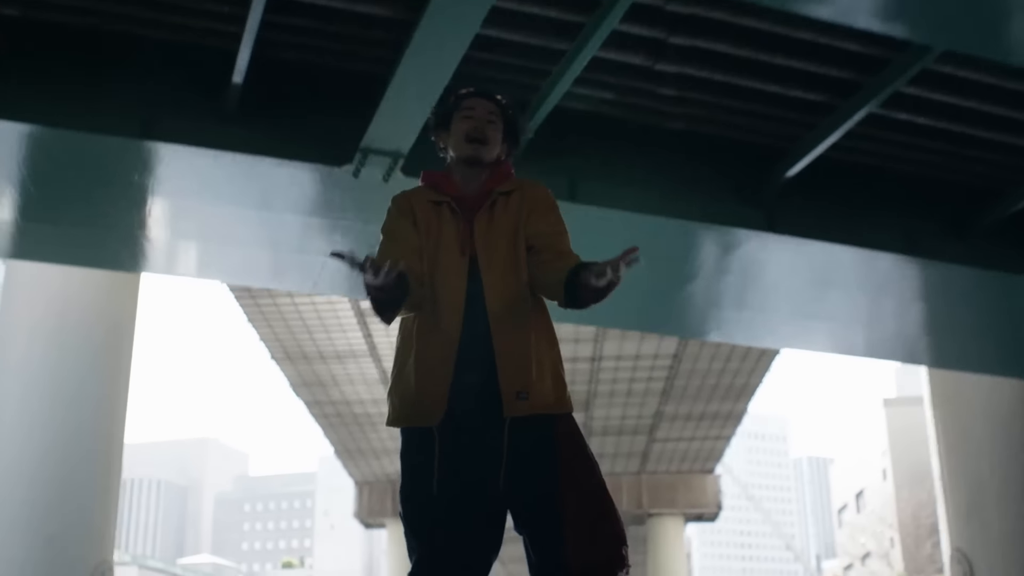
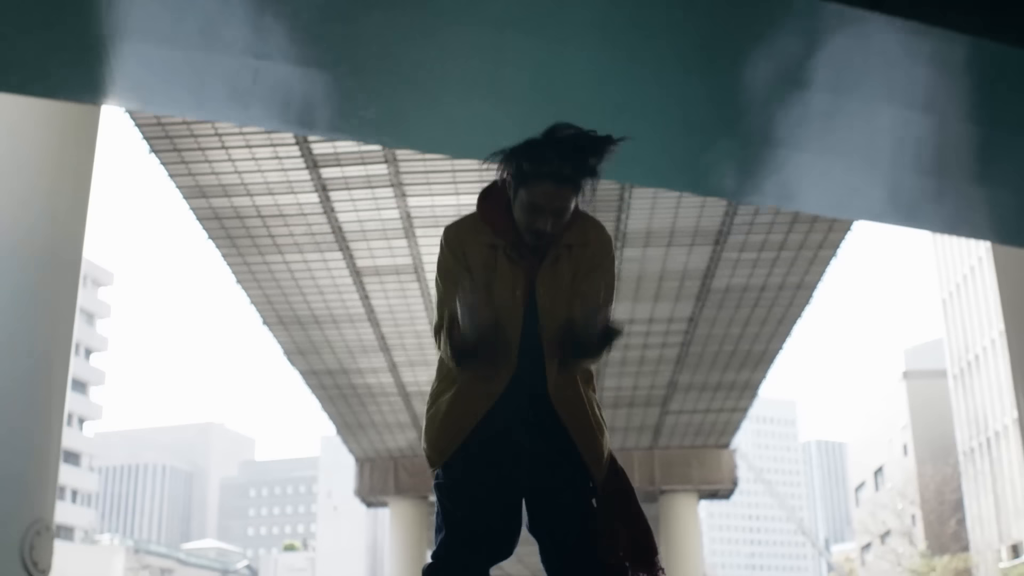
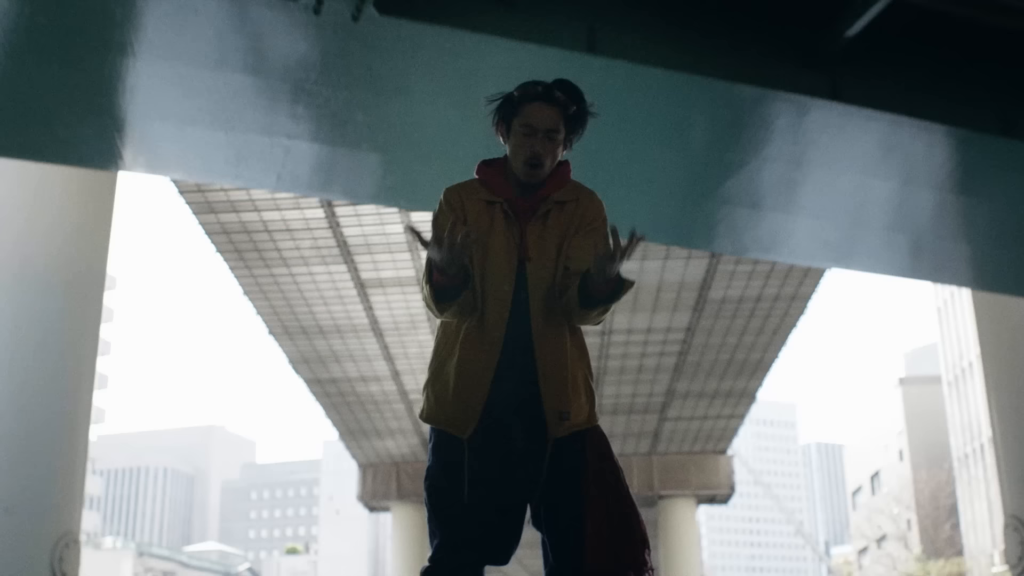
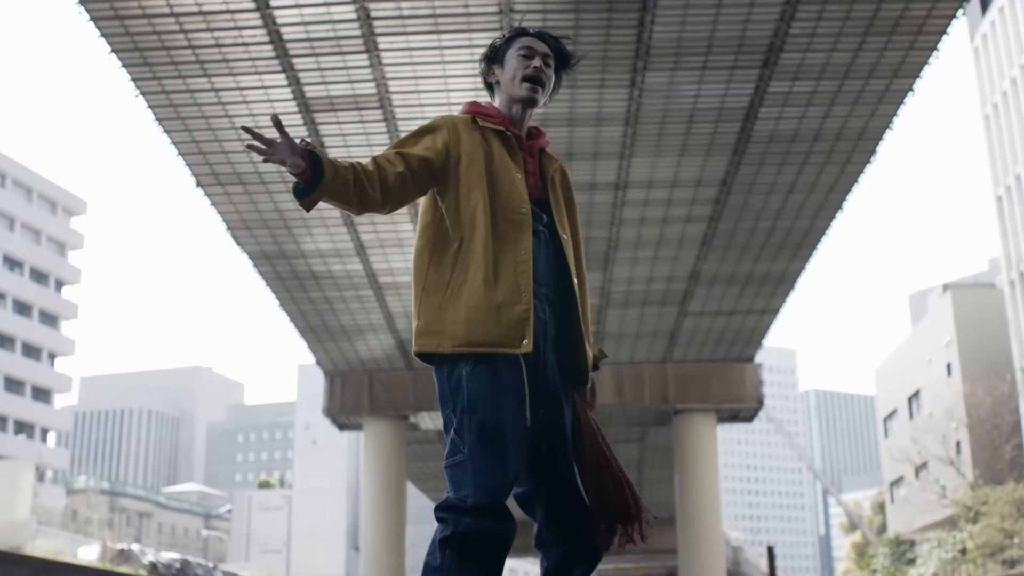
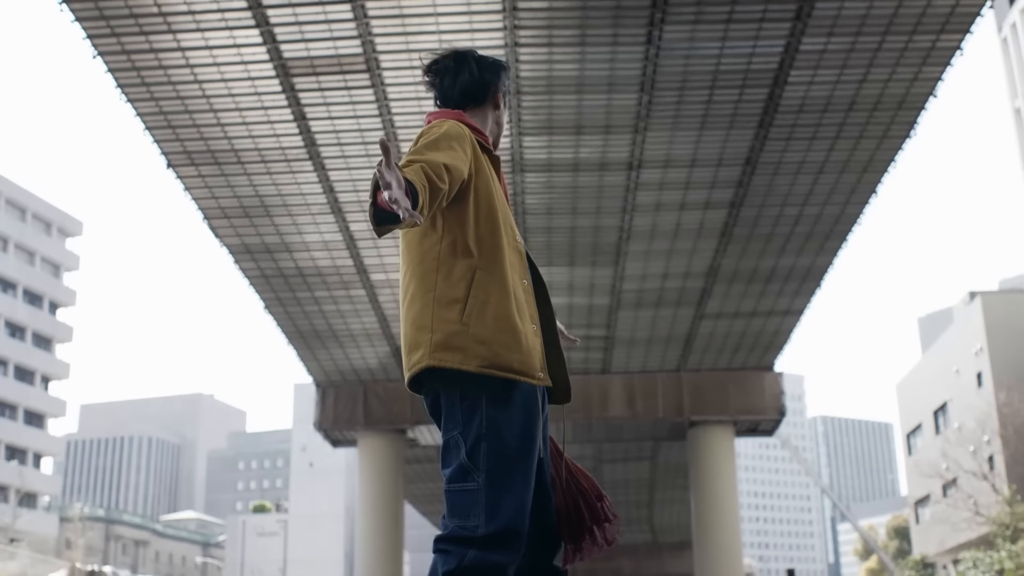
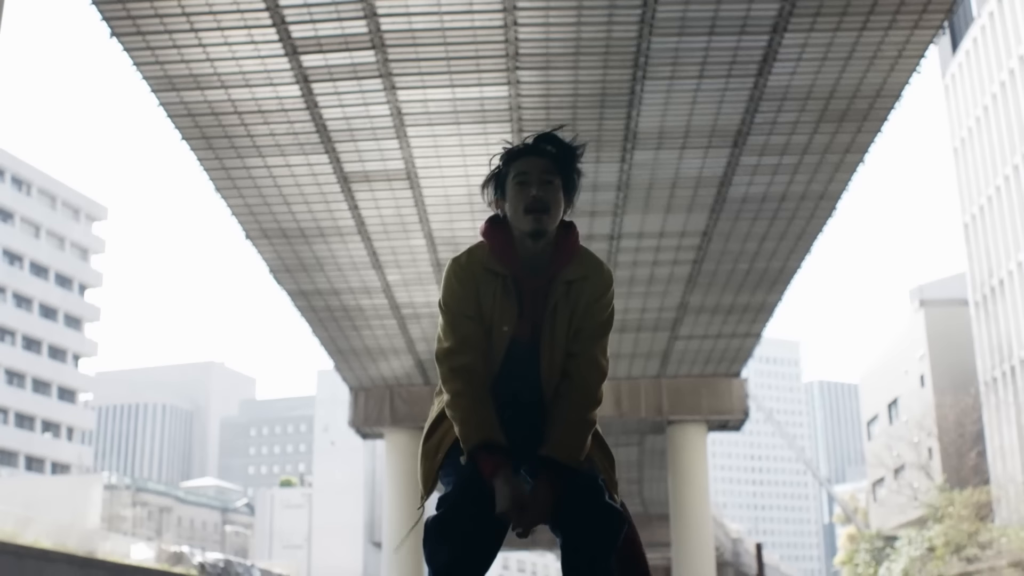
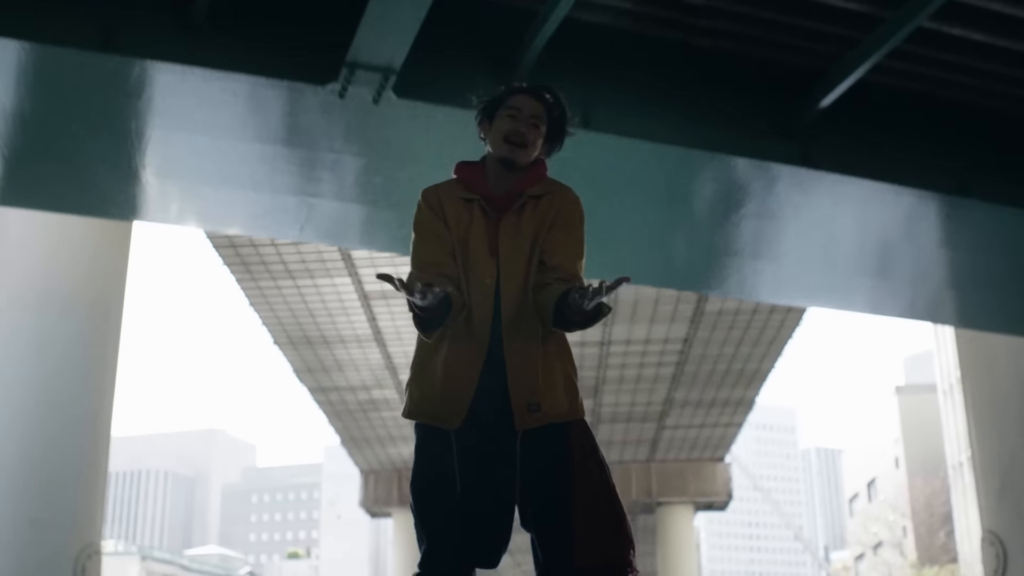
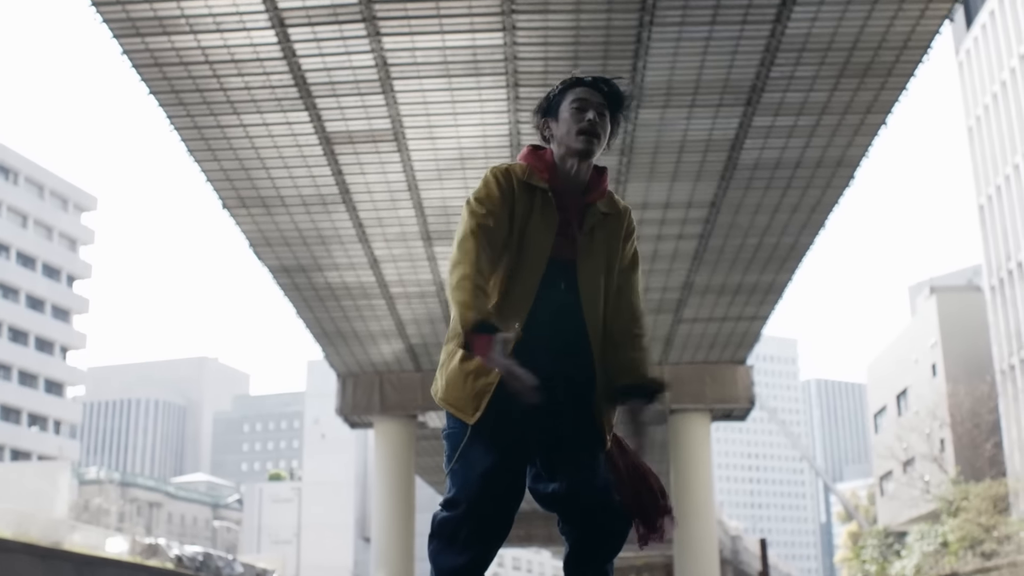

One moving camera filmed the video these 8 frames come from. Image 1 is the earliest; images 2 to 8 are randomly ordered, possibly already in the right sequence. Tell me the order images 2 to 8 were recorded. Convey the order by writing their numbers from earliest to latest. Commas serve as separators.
7, 3, 2, 6, 8, 4, 5
